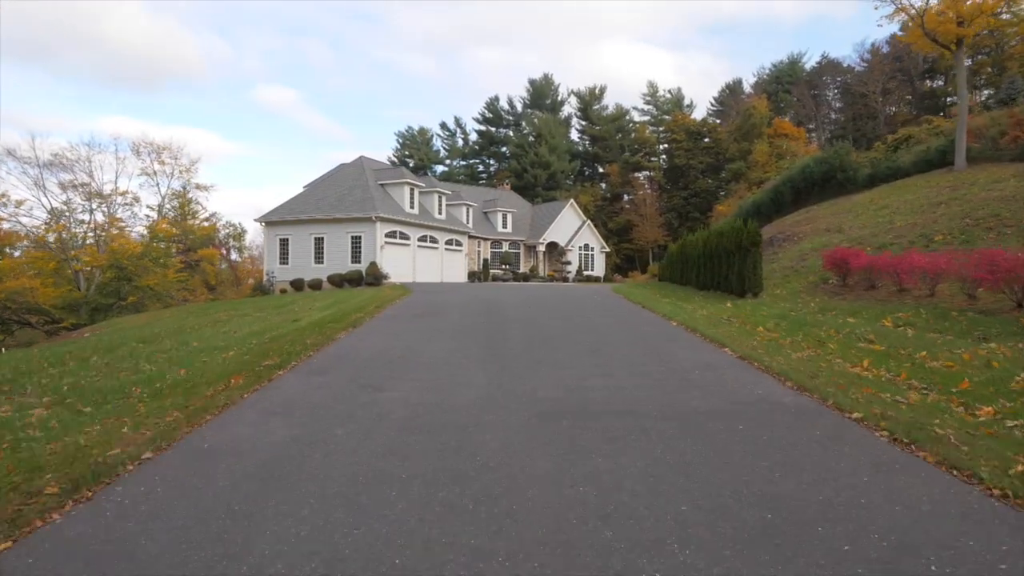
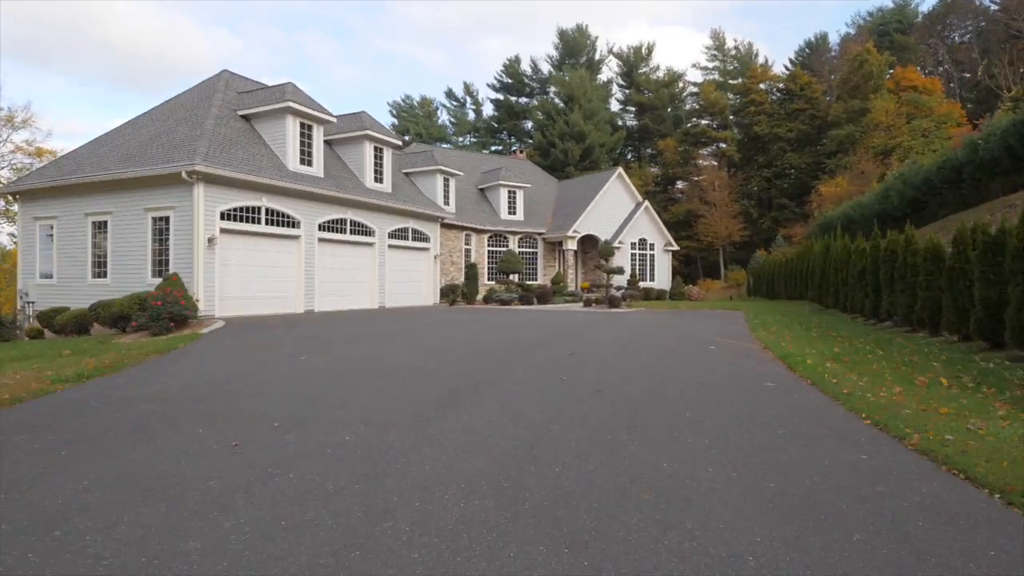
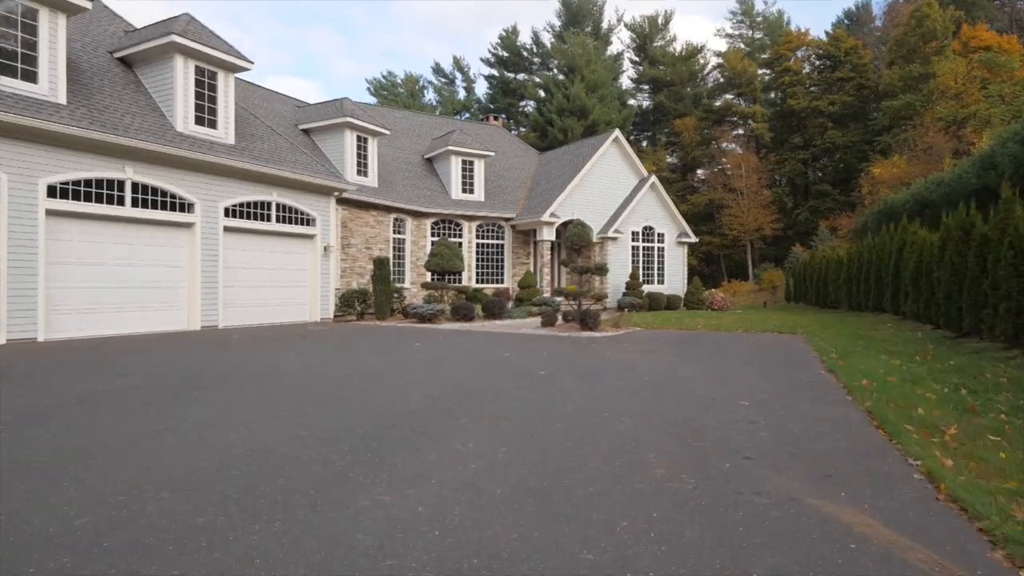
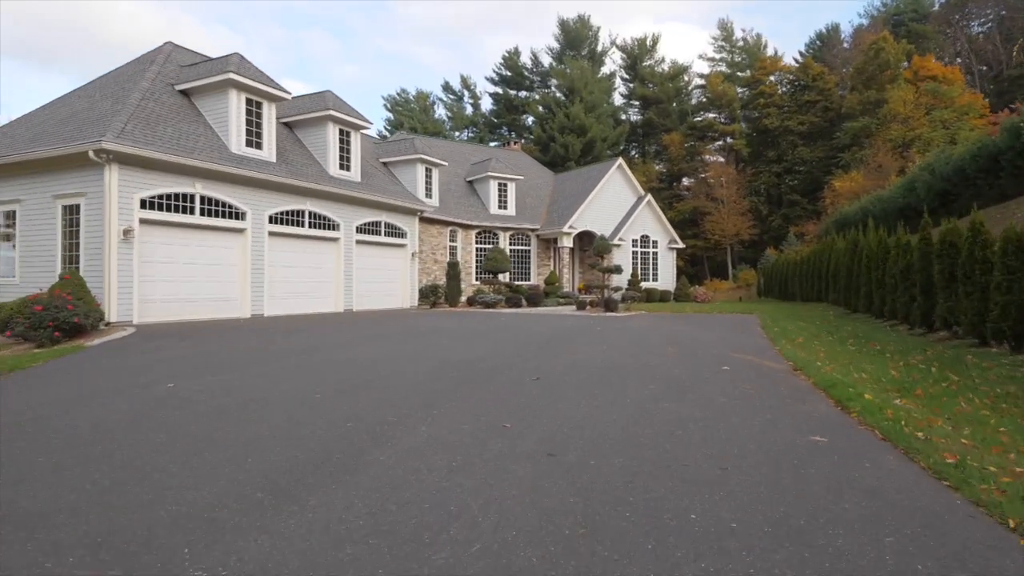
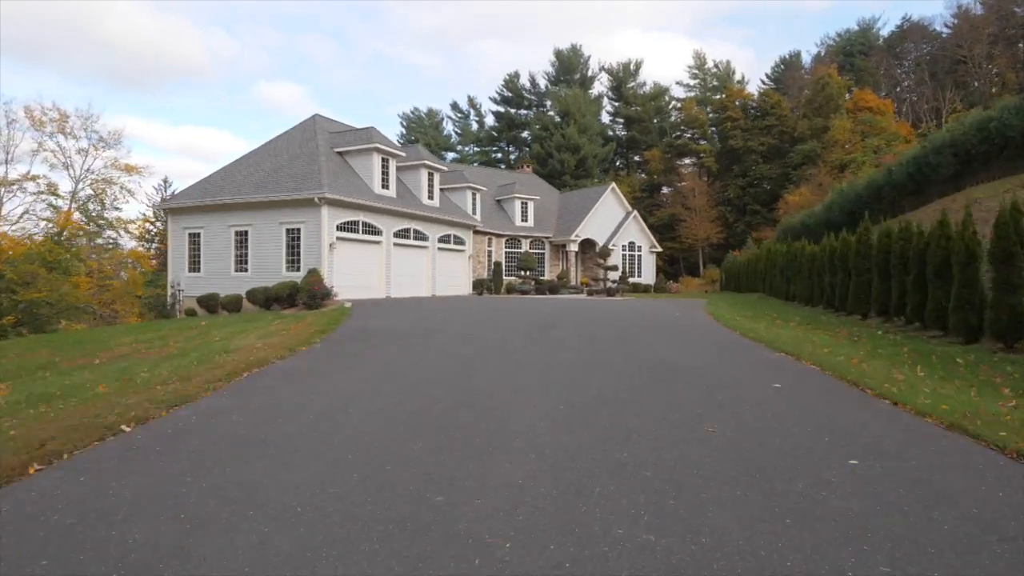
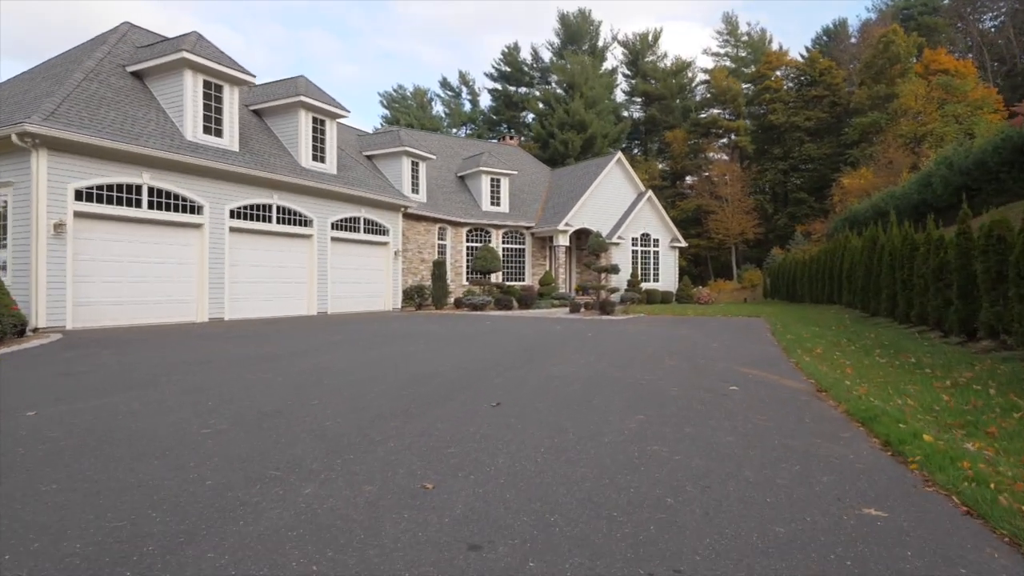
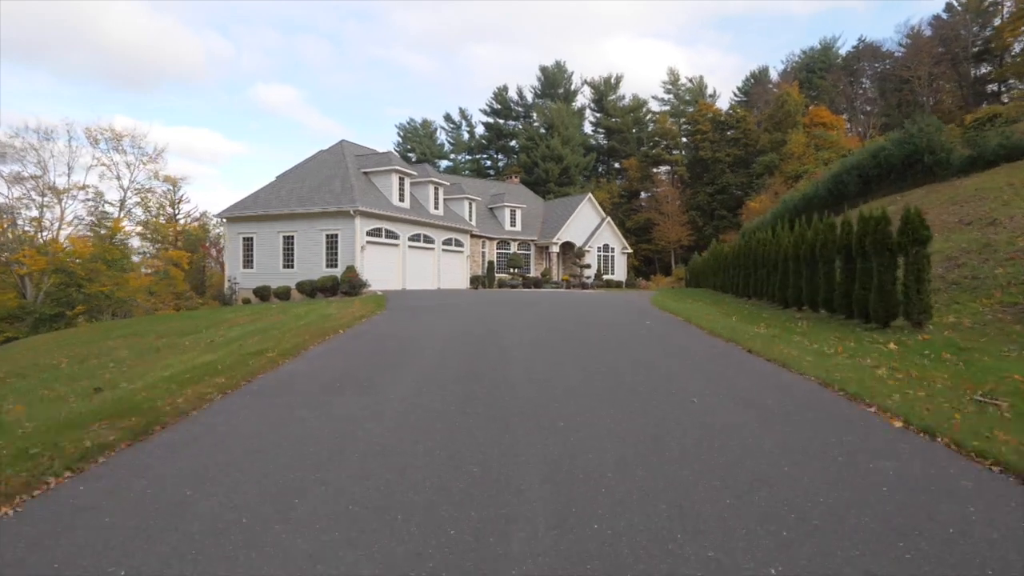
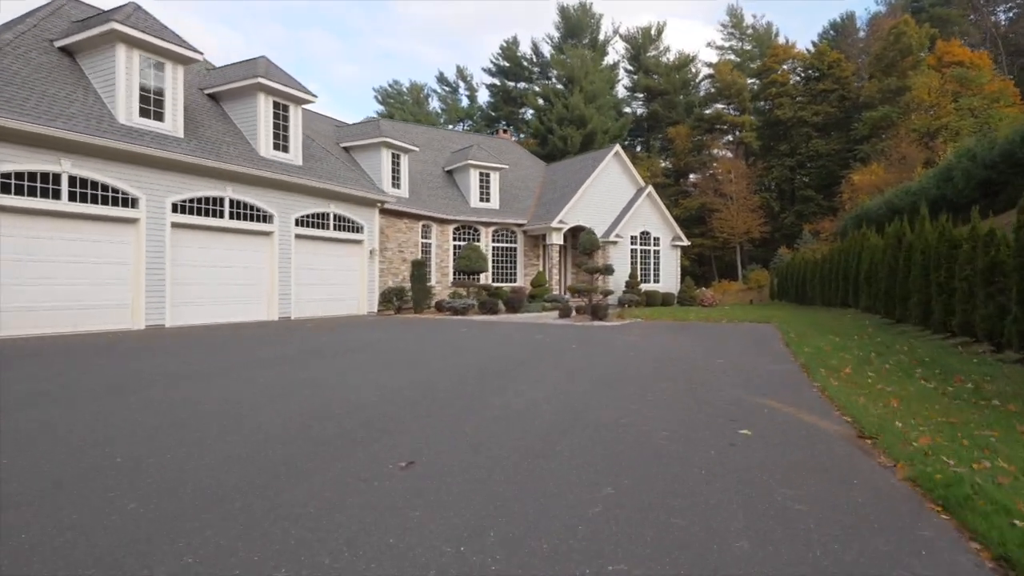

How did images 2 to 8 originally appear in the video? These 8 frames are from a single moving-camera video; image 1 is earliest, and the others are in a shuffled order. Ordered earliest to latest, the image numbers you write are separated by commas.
7, 5, 2, 4, 6, 8, 3
